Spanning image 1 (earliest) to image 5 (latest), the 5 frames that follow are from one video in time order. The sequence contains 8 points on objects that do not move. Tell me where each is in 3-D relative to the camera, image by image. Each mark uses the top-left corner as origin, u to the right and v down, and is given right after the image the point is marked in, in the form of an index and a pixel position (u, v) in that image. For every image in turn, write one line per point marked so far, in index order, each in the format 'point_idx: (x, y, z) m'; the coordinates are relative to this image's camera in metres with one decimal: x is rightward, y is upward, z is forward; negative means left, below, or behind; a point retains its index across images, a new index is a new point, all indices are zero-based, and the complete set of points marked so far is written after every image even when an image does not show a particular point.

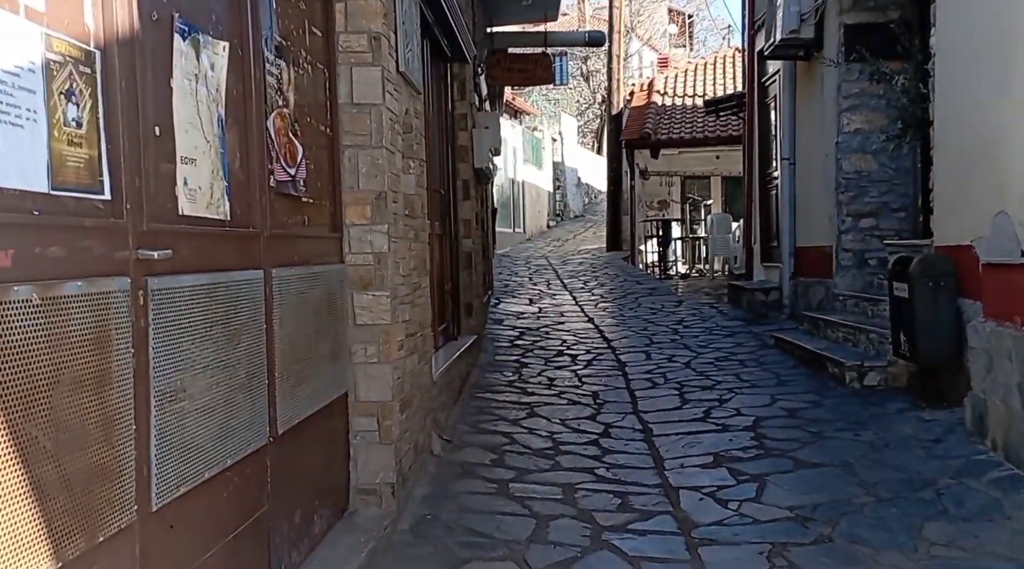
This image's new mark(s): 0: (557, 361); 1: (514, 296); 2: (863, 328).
0: (+0.3, -0.6, +7.3) m
1: (0.0, -0.2, +11.8) m
2: (+2.2, -0.2, +5.9) m
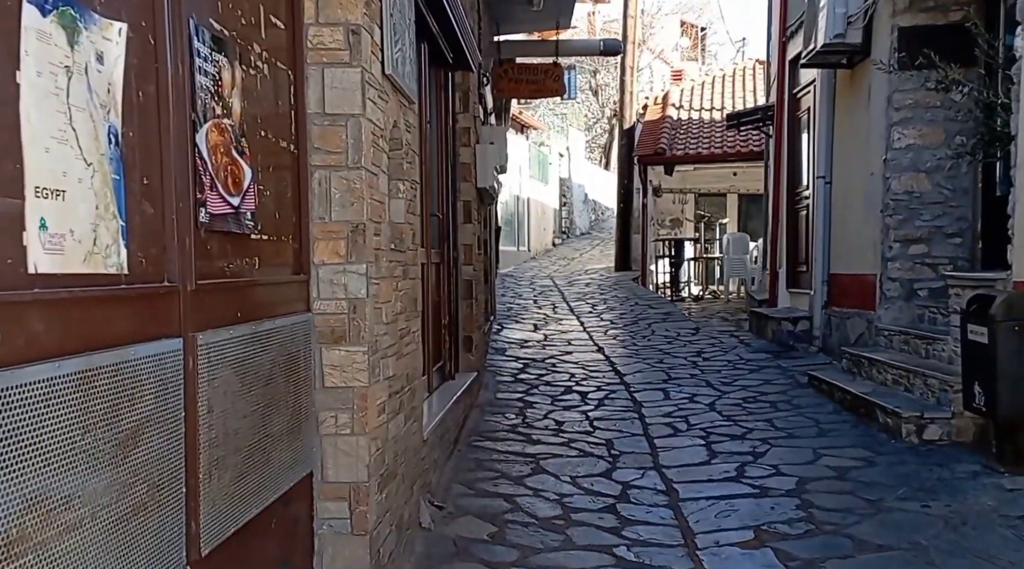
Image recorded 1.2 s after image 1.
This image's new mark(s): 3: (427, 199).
0: (+0.4, -0.8, +6.6) m
1: (+0.1, -0.4, +11.1) m
2: (+2.2, -0.5, +5.2) m
3: (-0.5, +0.4, +5.0) m
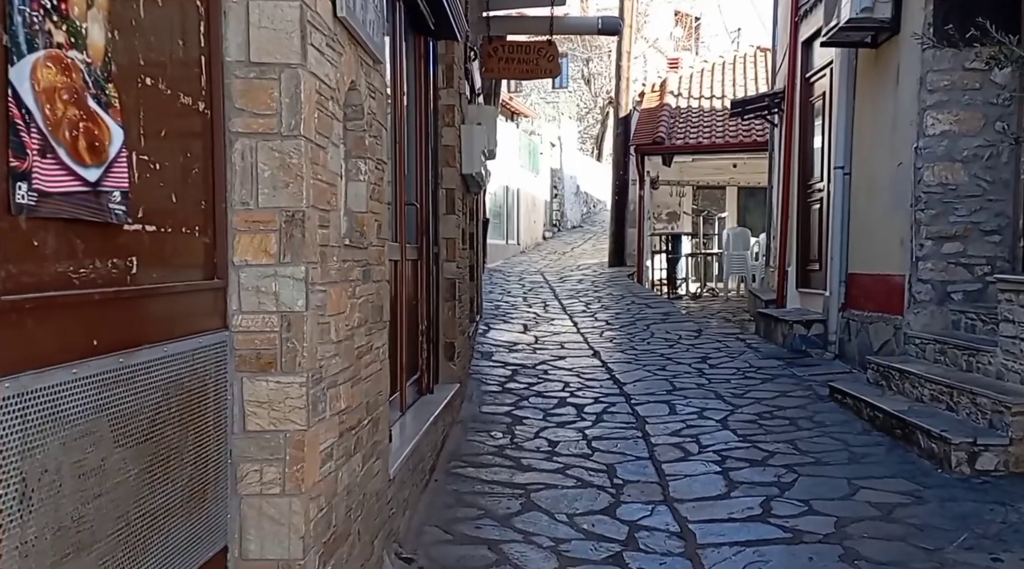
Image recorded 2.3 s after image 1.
0: (+0.3, -0.8, +5.9) m
1: (-0.1, -0.4, +10.4) m
2: (+2.1, -0.5, +4.5) m
3: (-0.5, +0.4, +4.3) m
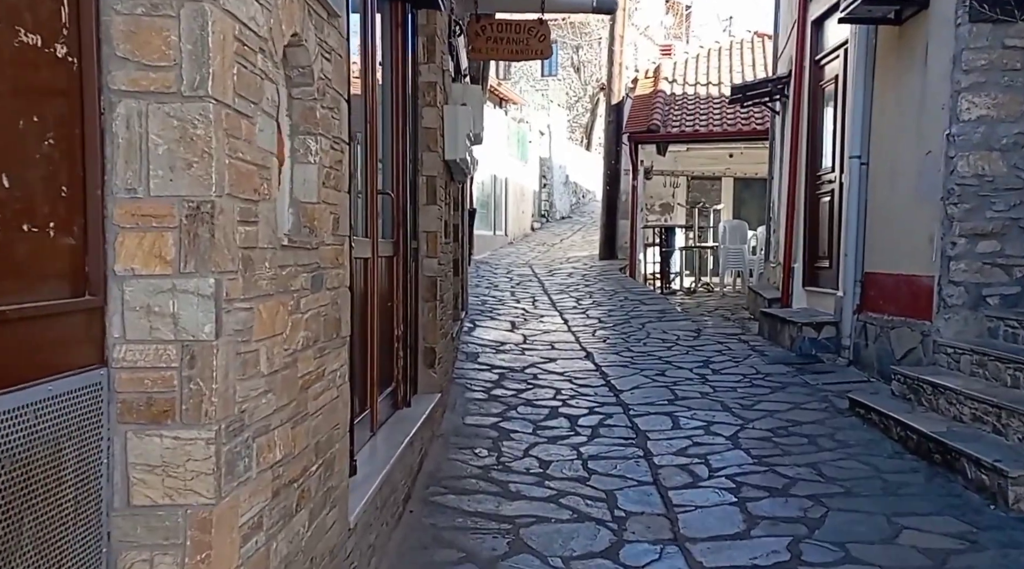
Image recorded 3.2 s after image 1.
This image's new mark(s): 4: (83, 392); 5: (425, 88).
0: (+0.2, -0.8, +5.3) m
1: (-0.2, -0.3, +9.8) m
2: (+2.1, -0.5, +4.0) m
3: (-0.6, +0.4, +3.7) m
4: (-0.6, -0.2, +1.4) m
5: (-0.4, +1.0, +5.0) m
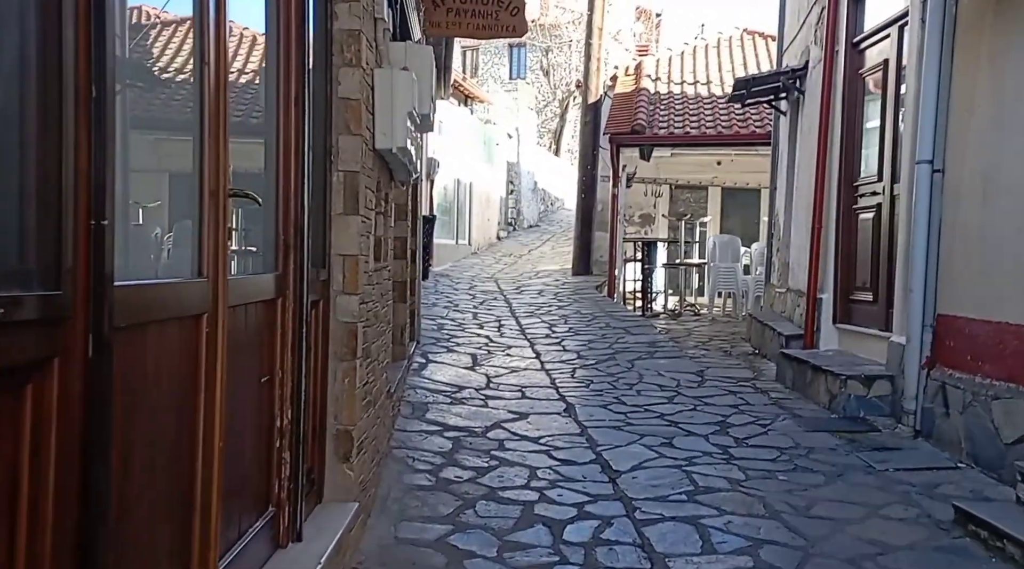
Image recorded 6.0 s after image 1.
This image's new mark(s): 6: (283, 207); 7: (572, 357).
0: (0.0, -1.0, +3.6) m
1: (-0.5, -0.5, +8.1) m
2: (+2.0, -0.7, +2.3) m
3: (-0.7, +0.3, +2.0) m
4: (-0.7, -0.3, -0.3) m
5: (-0.6, +0.8, +3.2) m
6: (-0.6, +0.2, +2.7) m
7: (+0.5, -0.6, +8.0) m
